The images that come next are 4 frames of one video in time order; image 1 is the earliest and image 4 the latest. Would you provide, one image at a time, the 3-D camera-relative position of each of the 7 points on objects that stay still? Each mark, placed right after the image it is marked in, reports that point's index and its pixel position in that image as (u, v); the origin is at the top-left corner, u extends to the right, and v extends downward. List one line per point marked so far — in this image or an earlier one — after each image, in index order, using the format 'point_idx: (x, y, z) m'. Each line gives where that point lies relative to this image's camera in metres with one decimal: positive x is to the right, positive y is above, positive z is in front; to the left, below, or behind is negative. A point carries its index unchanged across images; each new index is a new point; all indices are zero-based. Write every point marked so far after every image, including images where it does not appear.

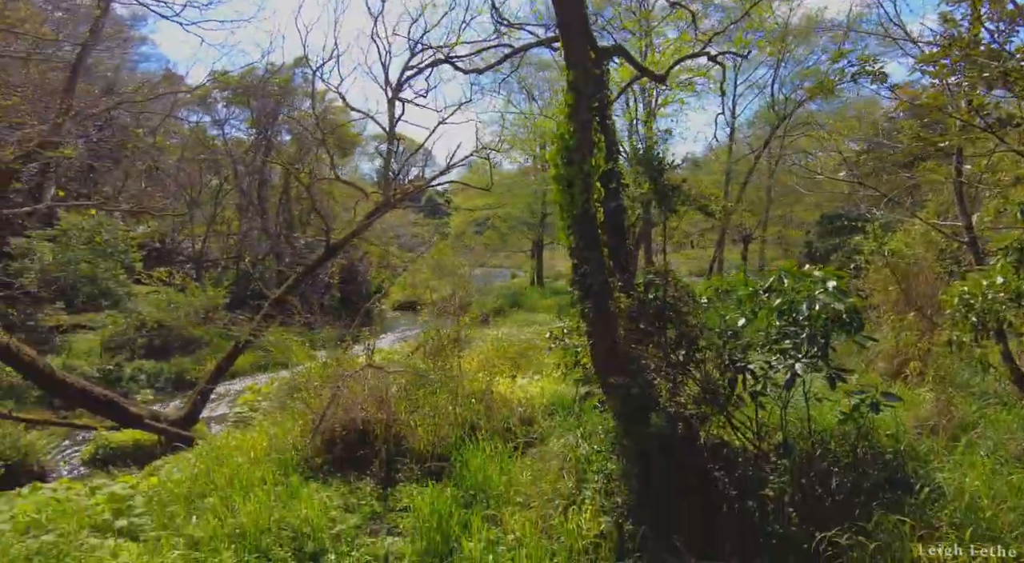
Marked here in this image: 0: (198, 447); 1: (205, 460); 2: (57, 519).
0: (-2.8, -1.5, +5.9) m
1: (-2.4, -1.4, +5.1) m
2: (-2.9, -1.5, +4.1) m
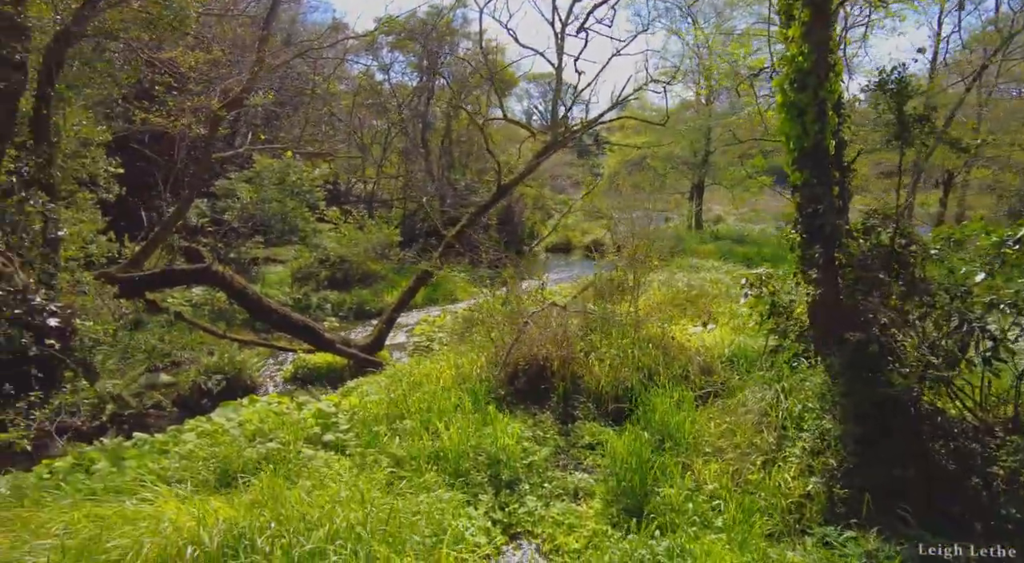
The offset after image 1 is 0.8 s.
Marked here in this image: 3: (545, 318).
0: (-1.2, -0.9, +6.3) m
1: (-0.9, -0.9, +5.4) m
2: (-1.7, -1.0, +4.6) m
3: (+0.4, -0.4, +5.8) m
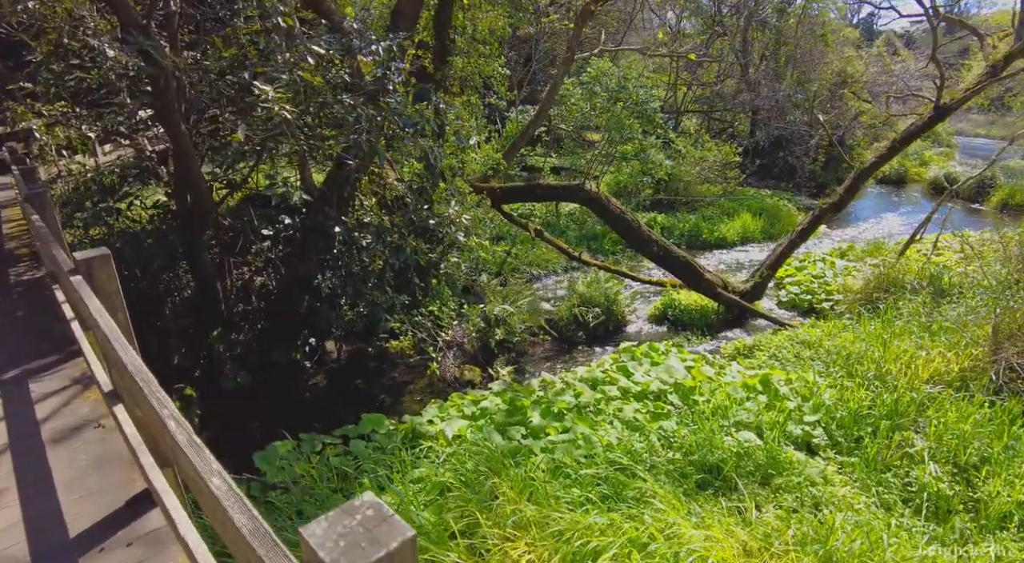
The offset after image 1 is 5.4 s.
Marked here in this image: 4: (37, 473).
0: (+2.3, -0.5, +5.0) m
1: (+2.2, -0.6, +4.2) m
2: (+1.3, -0.7, +3.7) m
3: (+3.6, -0.2, +4.0) m
4: (-1.4, -0.5, +1.9) m
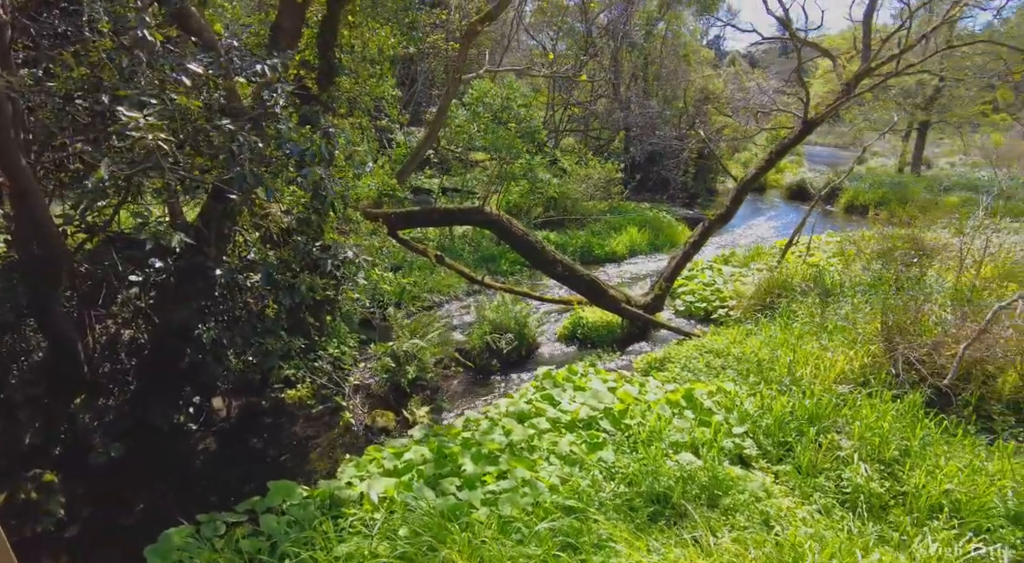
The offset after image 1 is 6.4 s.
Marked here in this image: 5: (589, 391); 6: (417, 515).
0: (+1.6, -0.5, +5.1) m
1: (+1.7, -0.6, +4.3) m
2: (+0.9, -0.8, +3.6) m
3: (+3.1, -0.2, +4.4) m
4: (-1.5, -0.8, +1.4) m
5: (+0.5, -0.7, +4.1) m
6: (-0.4, -1.0, +2.7) m
